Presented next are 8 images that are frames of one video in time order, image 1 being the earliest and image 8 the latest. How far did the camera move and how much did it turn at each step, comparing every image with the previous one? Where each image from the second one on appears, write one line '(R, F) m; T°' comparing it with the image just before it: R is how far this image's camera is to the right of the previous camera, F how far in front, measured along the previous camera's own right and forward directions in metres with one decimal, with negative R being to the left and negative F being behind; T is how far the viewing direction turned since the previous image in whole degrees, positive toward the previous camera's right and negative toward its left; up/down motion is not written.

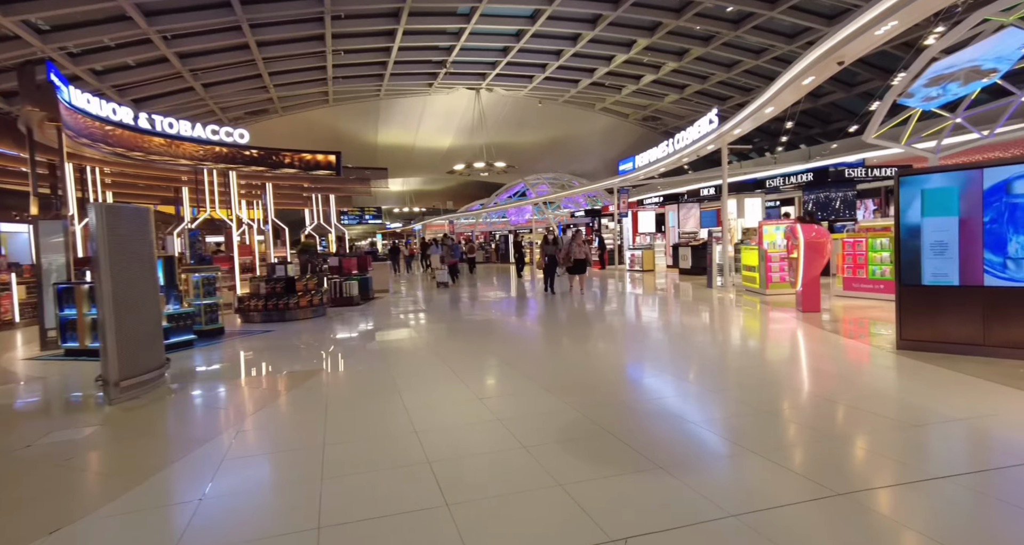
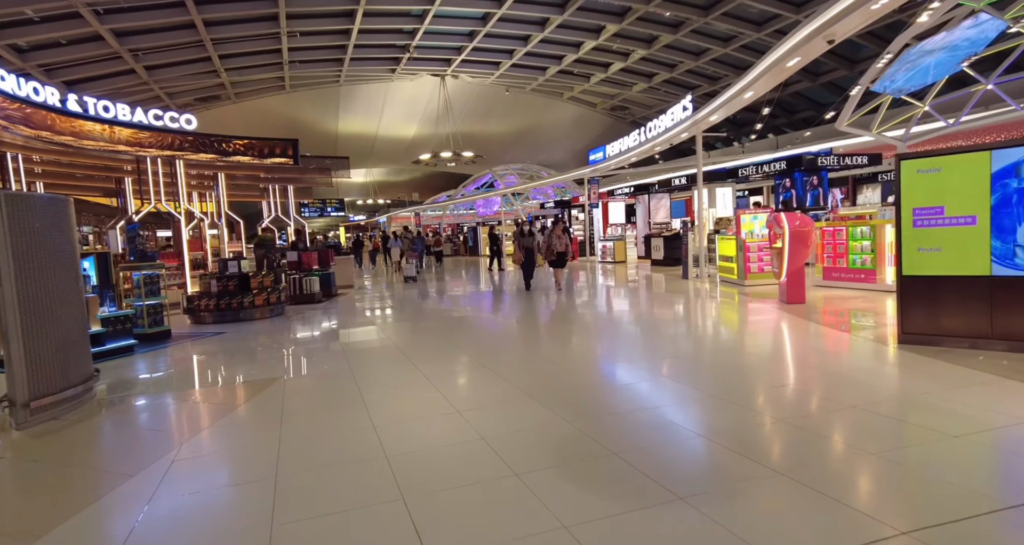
(-0.1, +0.4) m; +4°
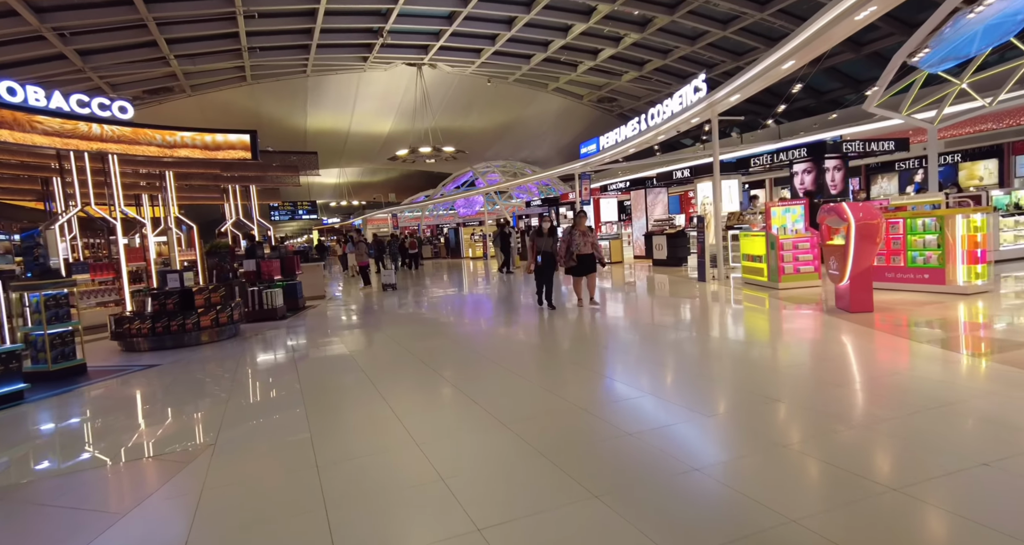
(-0.3, +1.2) m; +2°
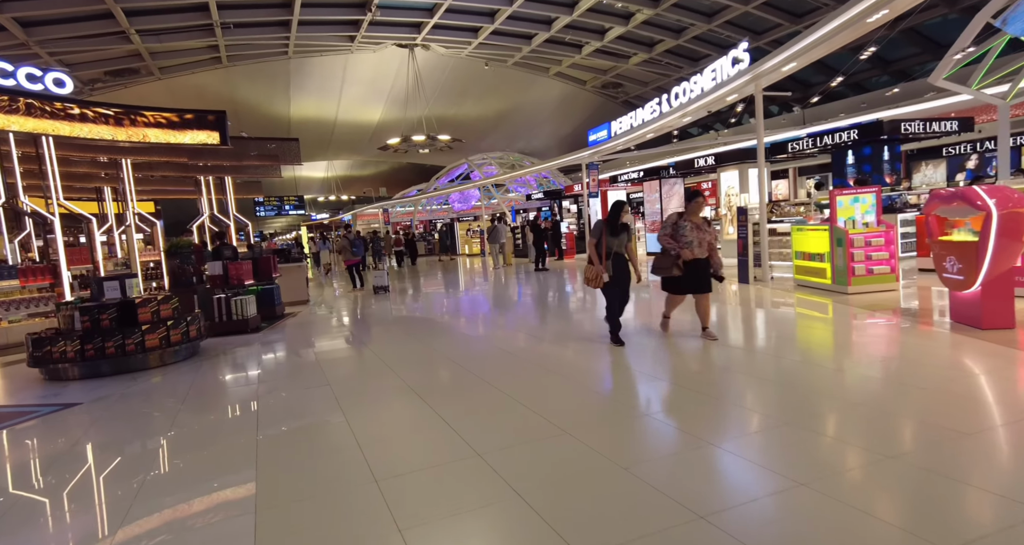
(-0.3, +1.2) m; +1°
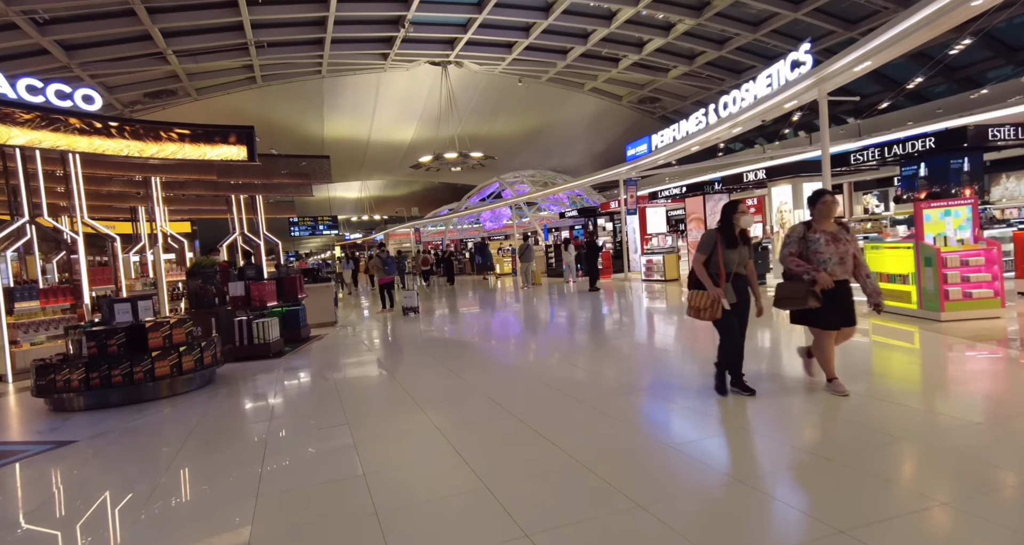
(-0.1, +0.6) m; -3°
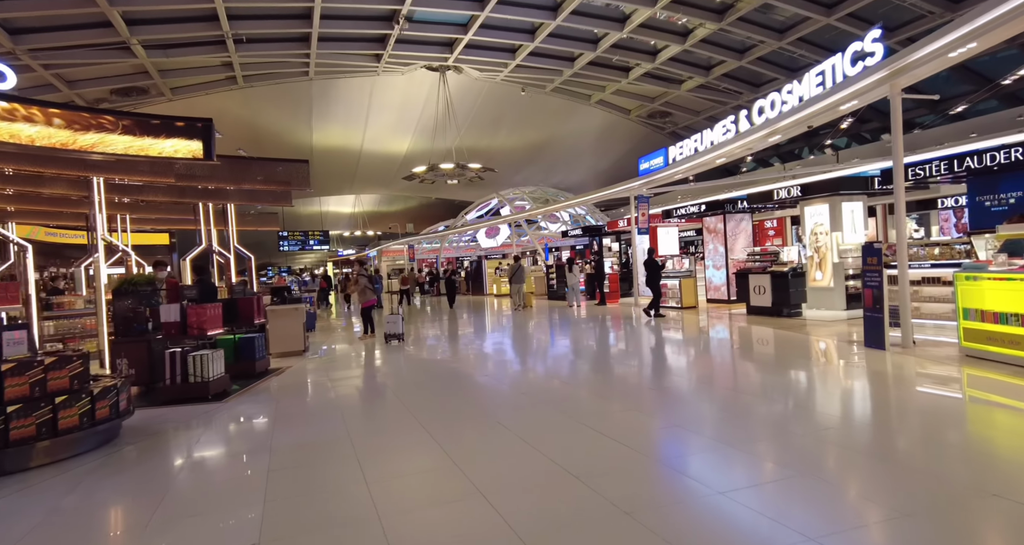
(-0.1, +1.3) m; 0°
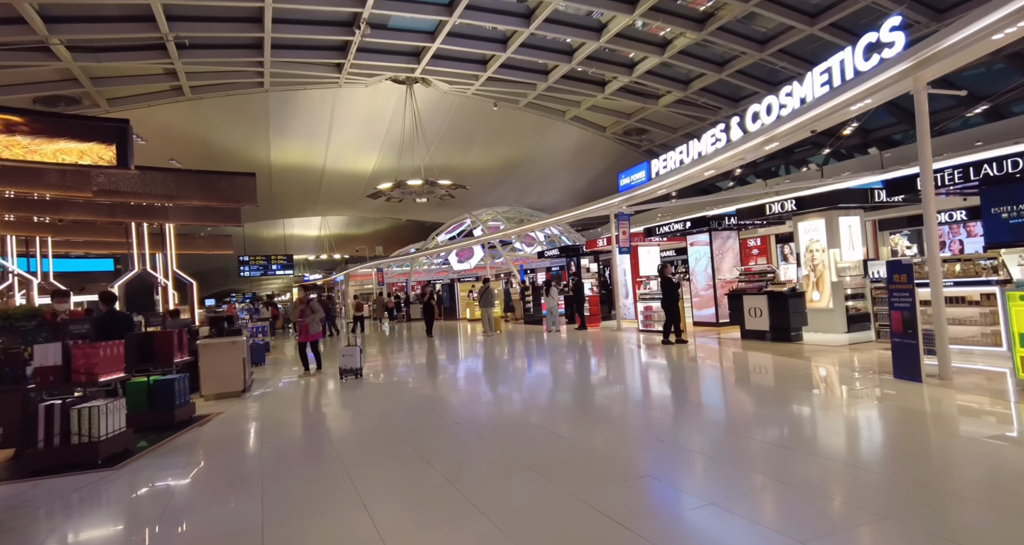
(0.0, +0.9) m; +3°
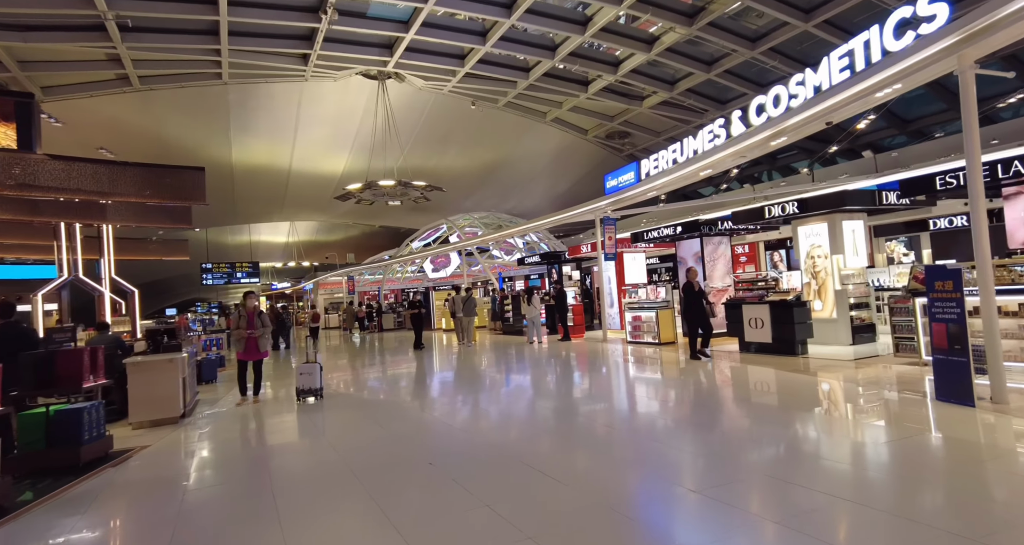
(-0.1, +0.8) m; +3°
